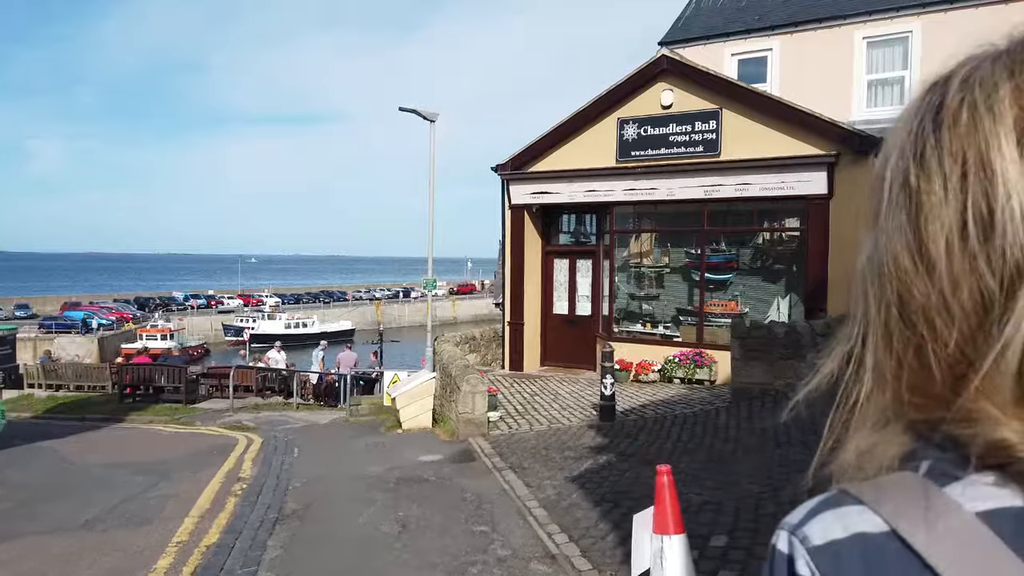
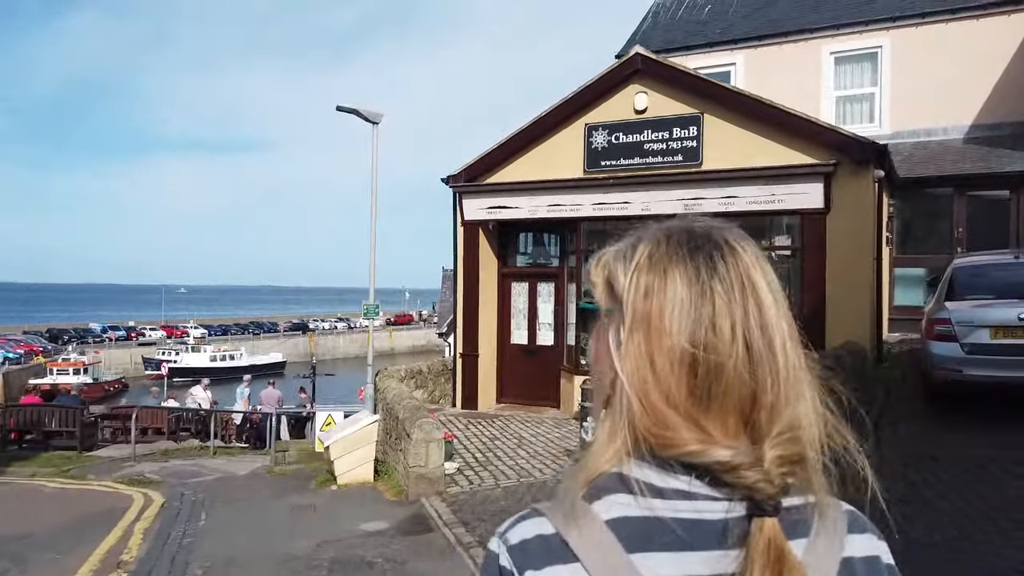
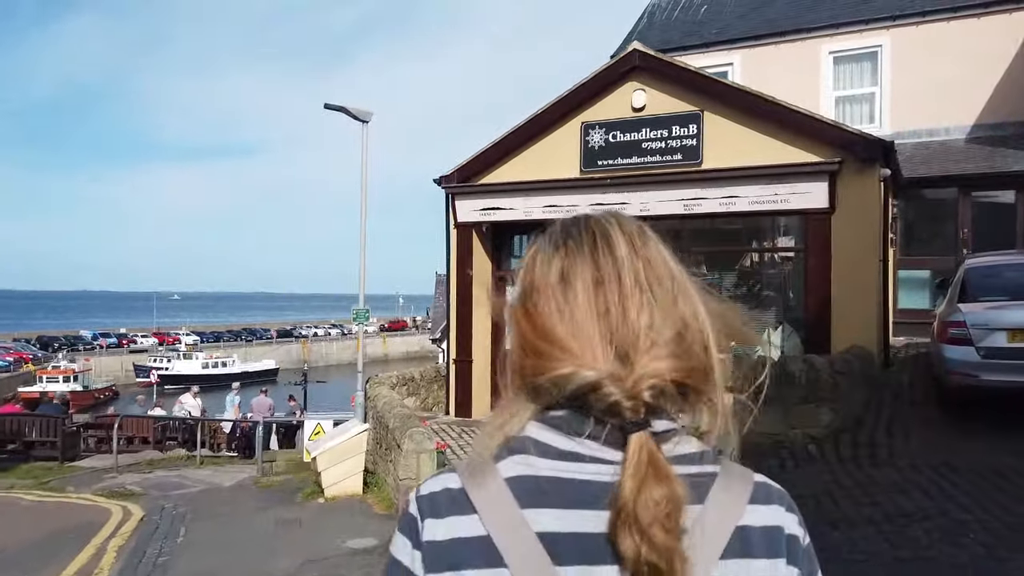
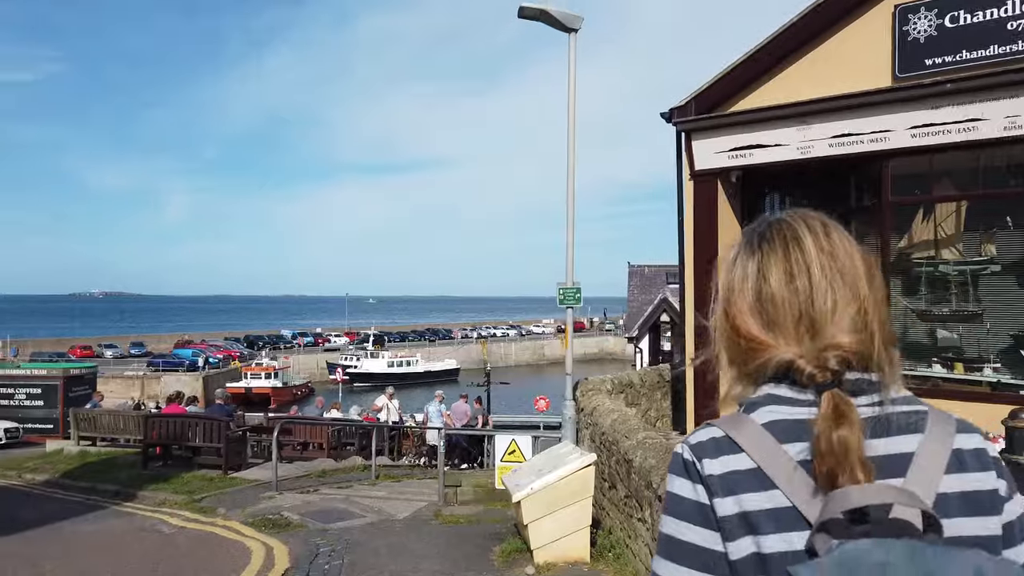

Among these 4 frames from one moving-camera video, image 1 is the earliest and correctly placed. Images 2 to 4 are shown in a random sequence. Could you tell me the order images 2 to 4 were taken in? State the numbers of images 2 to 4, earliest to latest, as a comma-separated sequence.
2, 3, 4
